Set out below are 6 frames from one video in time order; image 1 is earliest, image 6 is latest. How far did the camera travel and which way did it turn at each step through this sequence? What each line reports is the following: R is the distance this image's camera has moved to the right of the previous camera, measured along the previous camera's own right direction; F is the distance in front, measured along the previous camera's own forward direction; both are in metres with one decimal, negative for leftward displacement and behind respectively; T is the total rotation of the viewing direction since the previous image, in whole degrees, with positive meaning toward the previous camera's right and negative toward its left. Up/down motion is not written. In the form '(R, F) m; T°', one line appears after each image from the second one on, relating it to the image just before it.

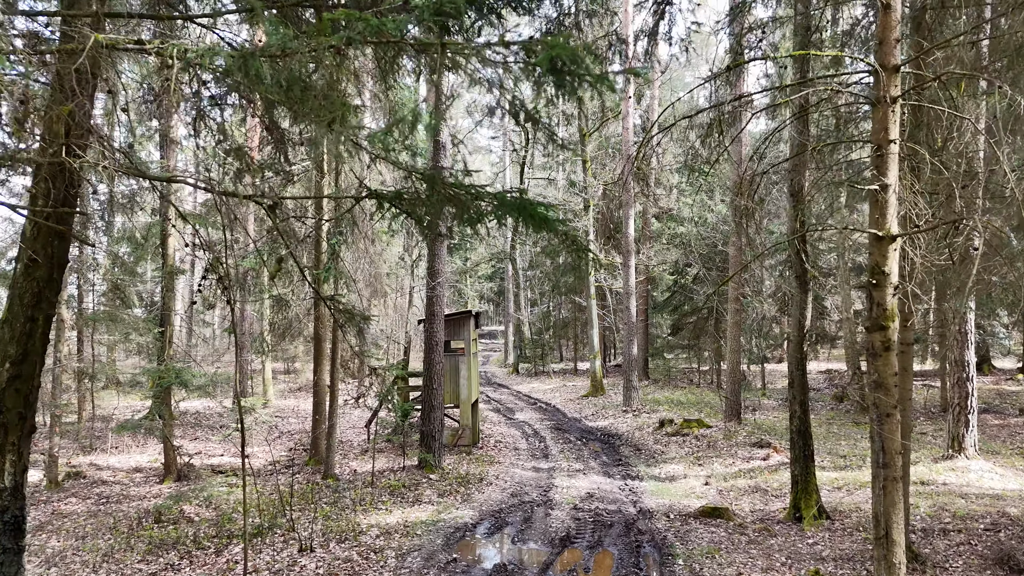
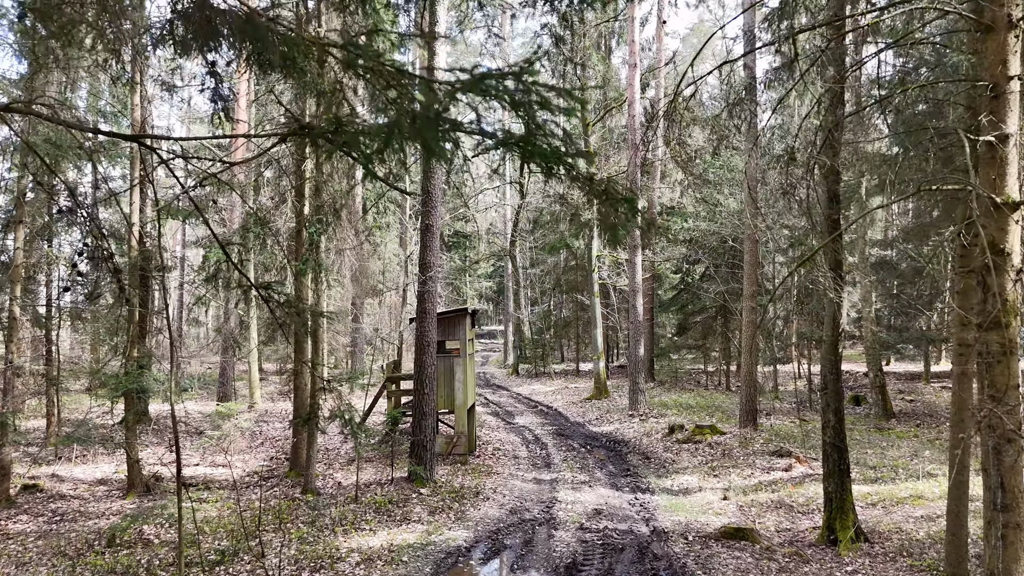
(0.0, +0.8) m; 0°
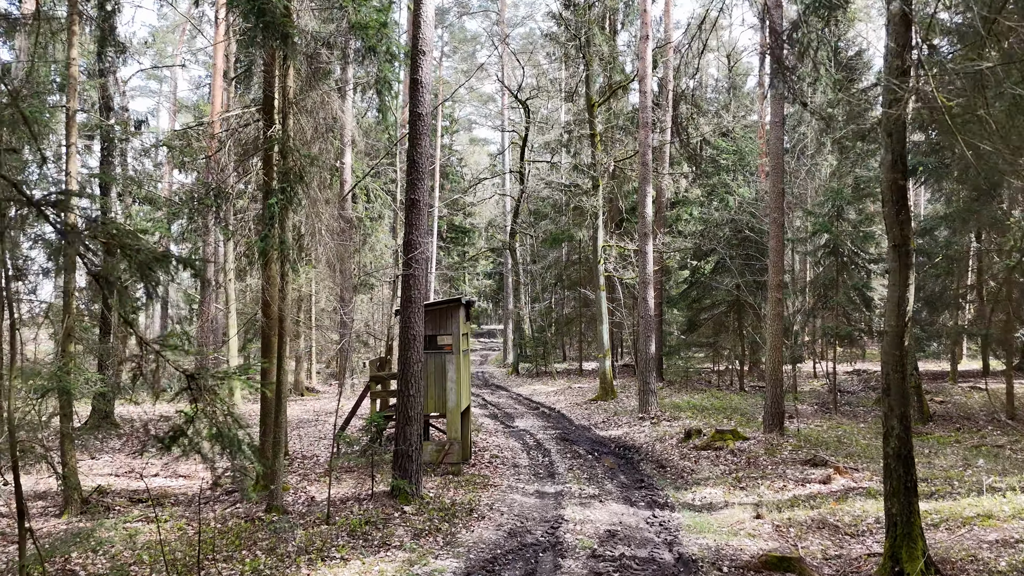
(0.0, +1.1) m; 0°
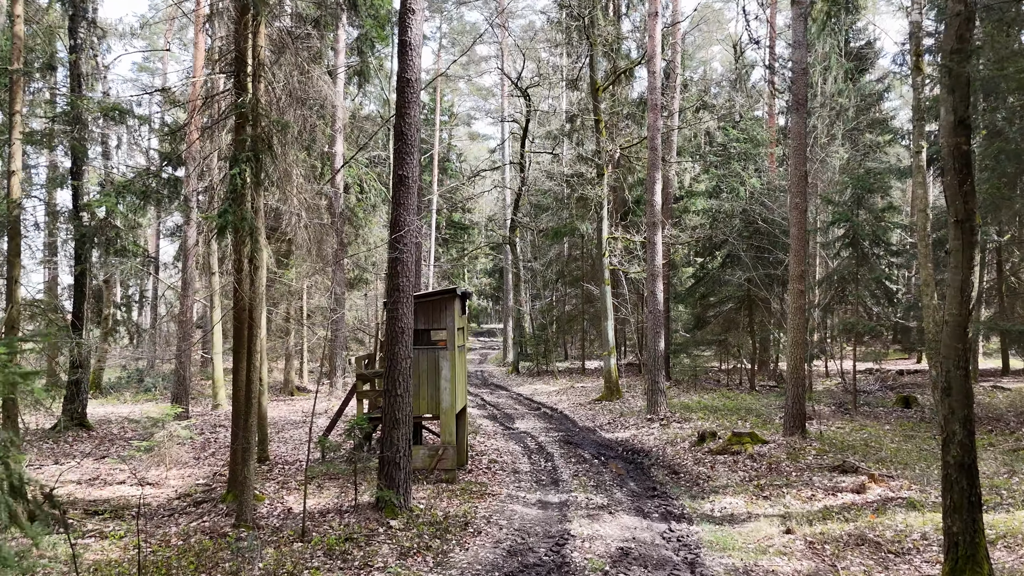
(0.0, +0.8) m; 0°
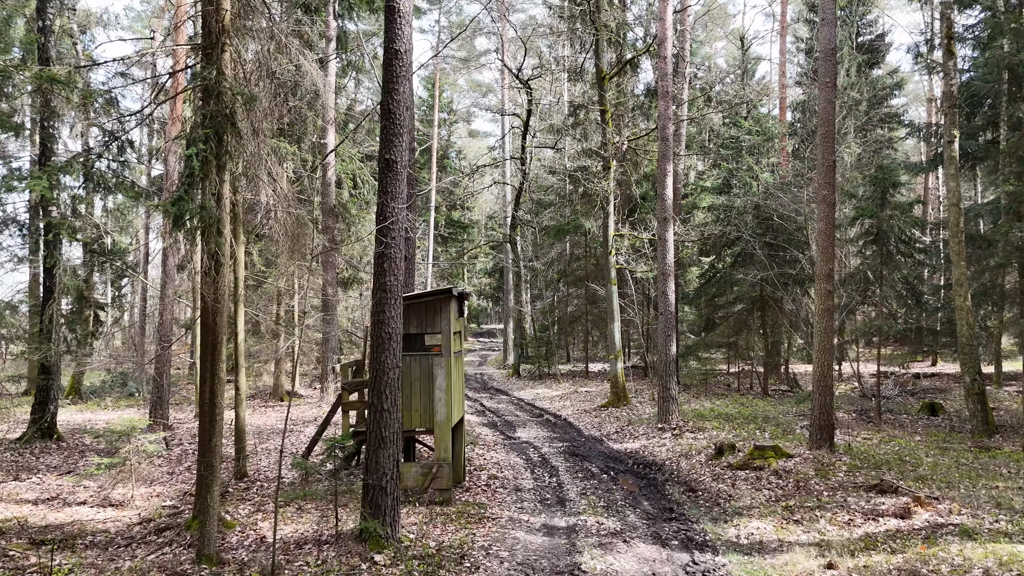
(0.0, +0.8) m; 0°
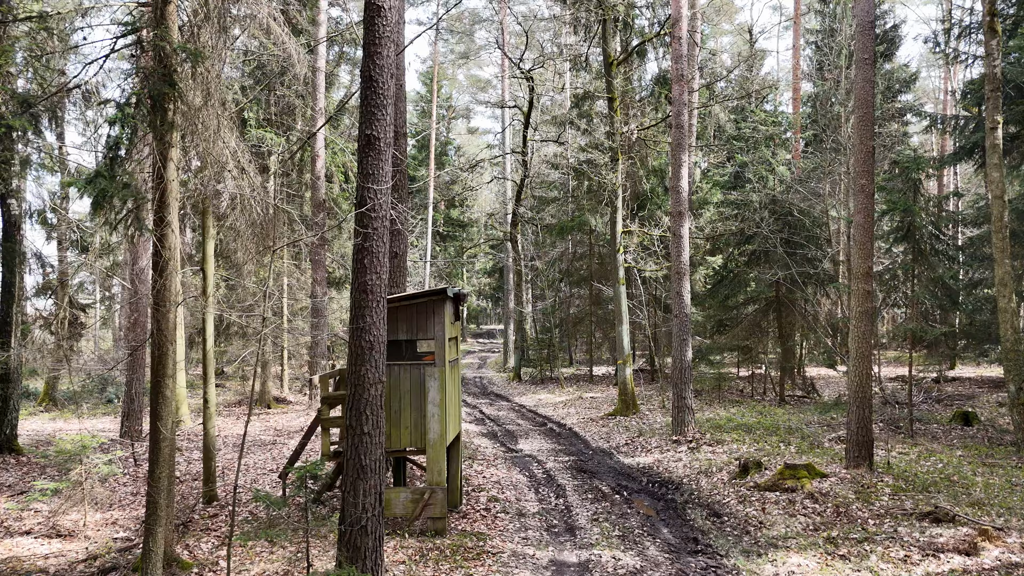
(0.0, +0.9) m; 0°
